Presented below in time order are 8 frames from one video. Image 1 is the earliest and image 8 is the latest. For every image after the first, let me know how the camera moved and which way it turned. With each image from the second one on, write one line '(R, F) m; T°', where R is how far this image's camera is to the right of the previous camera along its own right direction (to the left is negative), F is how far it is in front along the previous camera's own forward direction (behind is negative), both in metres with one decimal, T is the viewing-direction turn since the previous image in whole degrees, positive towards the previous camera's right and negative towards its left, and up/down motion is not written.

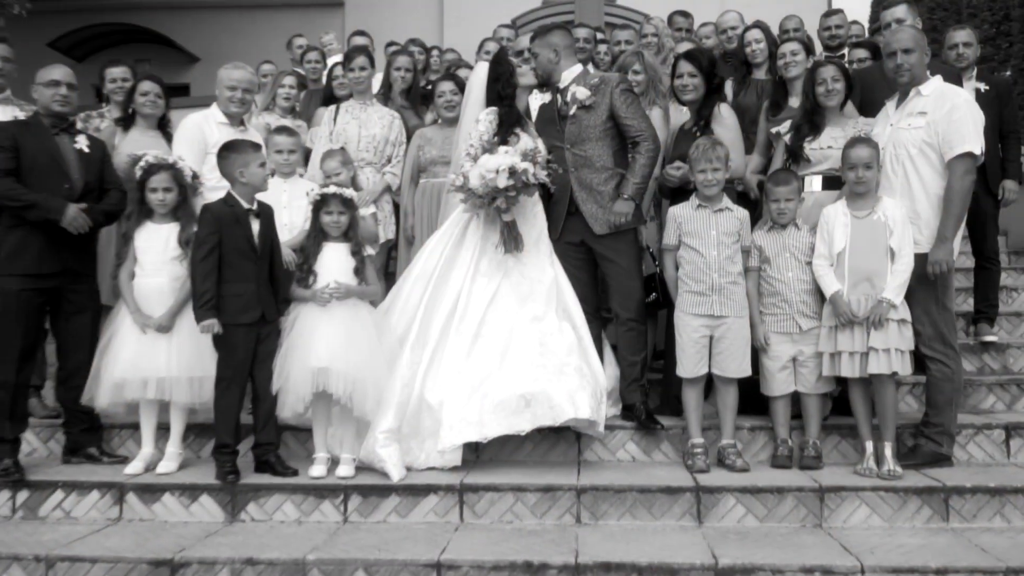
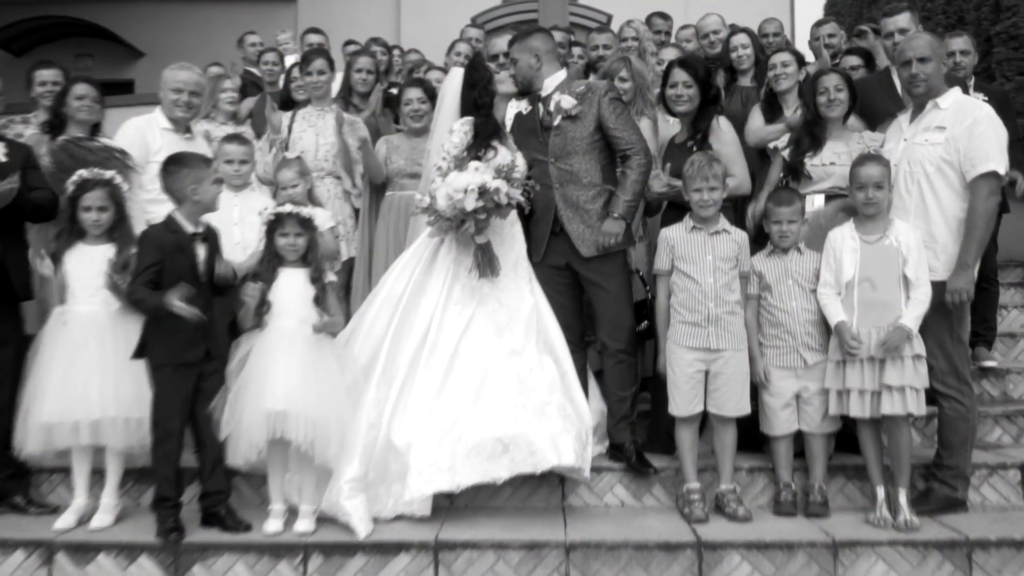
(-0.1, +0.5) m; +3°
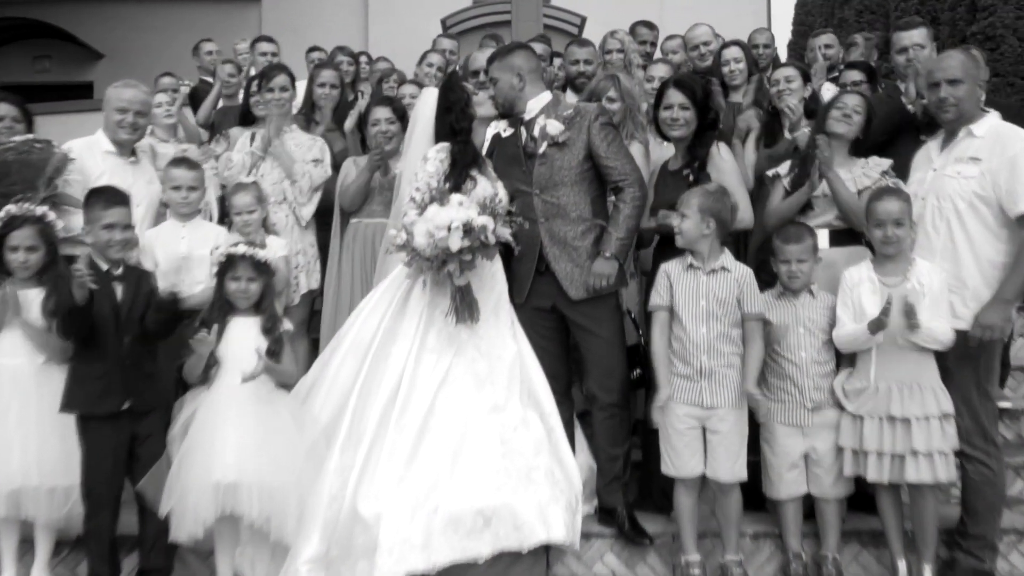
(0.0, +0.5) m; +2°
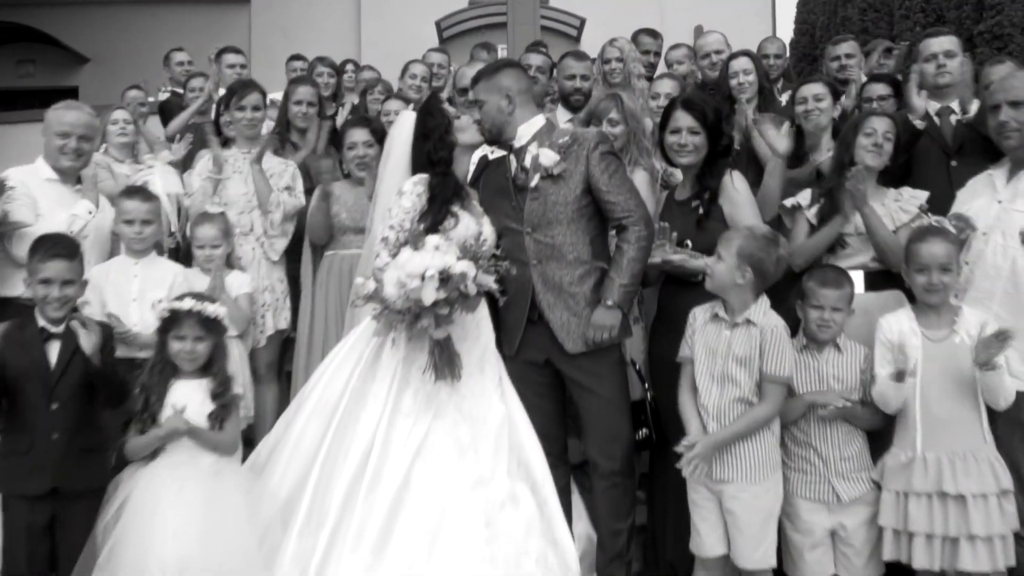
(+0.1, +0.6) m; 0°
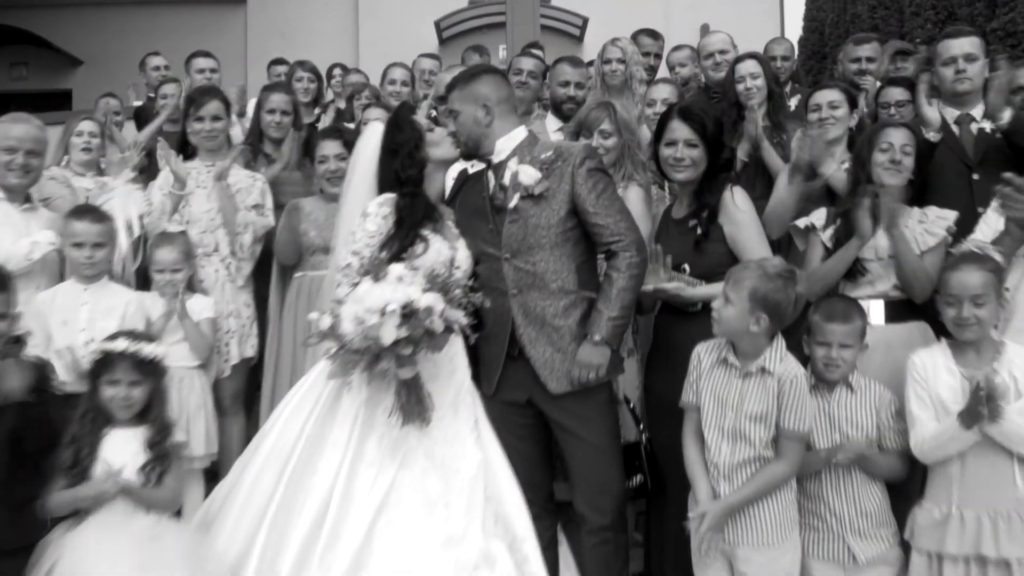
(+0.1, +0.4) m; 0°
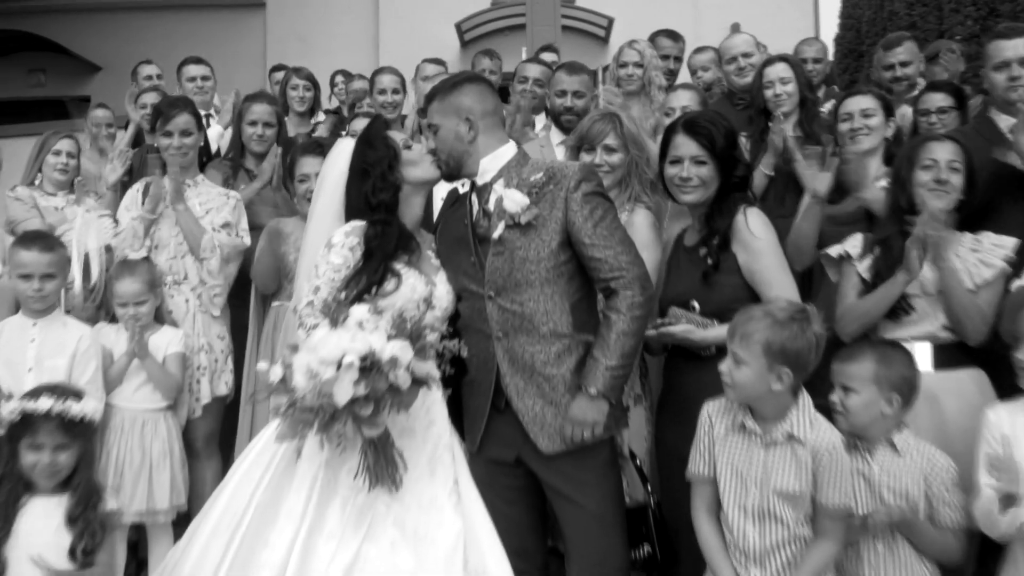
(+0.2, +0.5) m; -2°
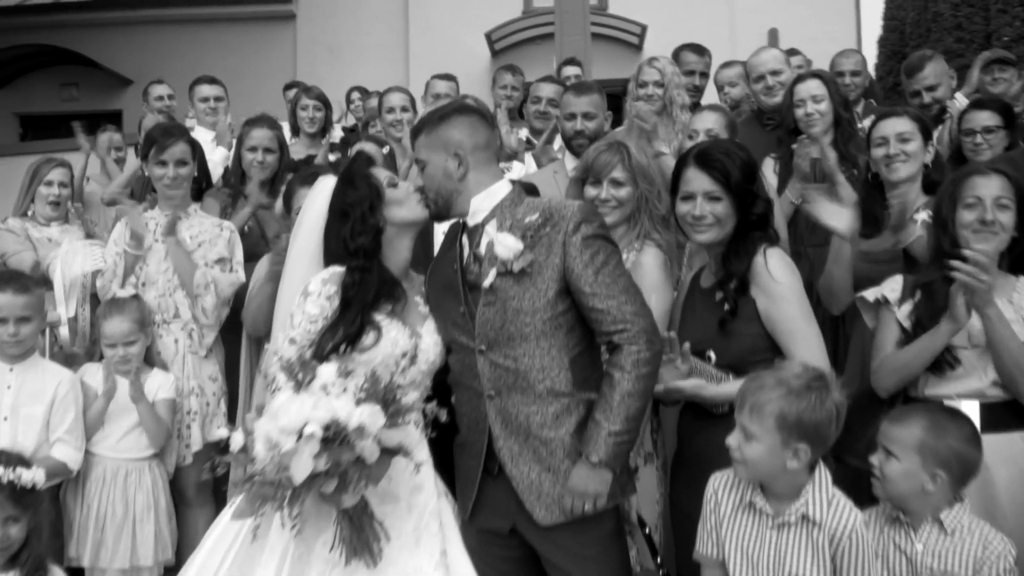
(+0.1, +0.3) m; -2°
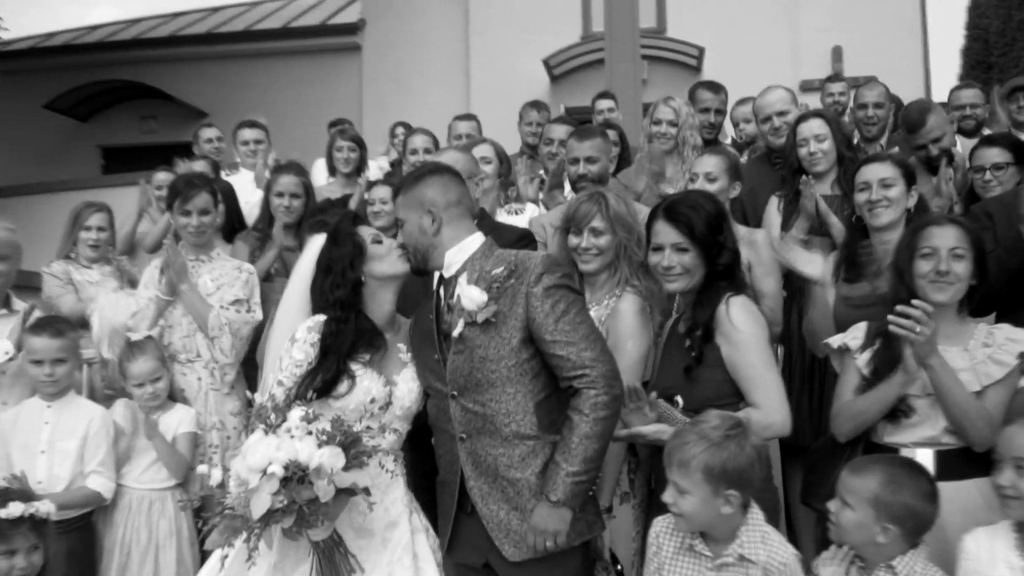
(+0.3, -0.2) m; -4°
